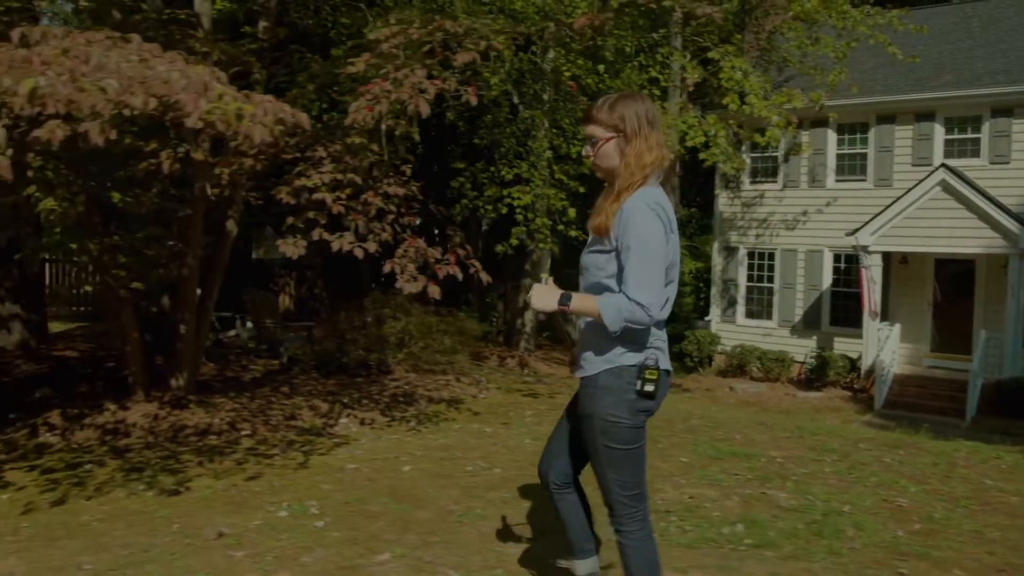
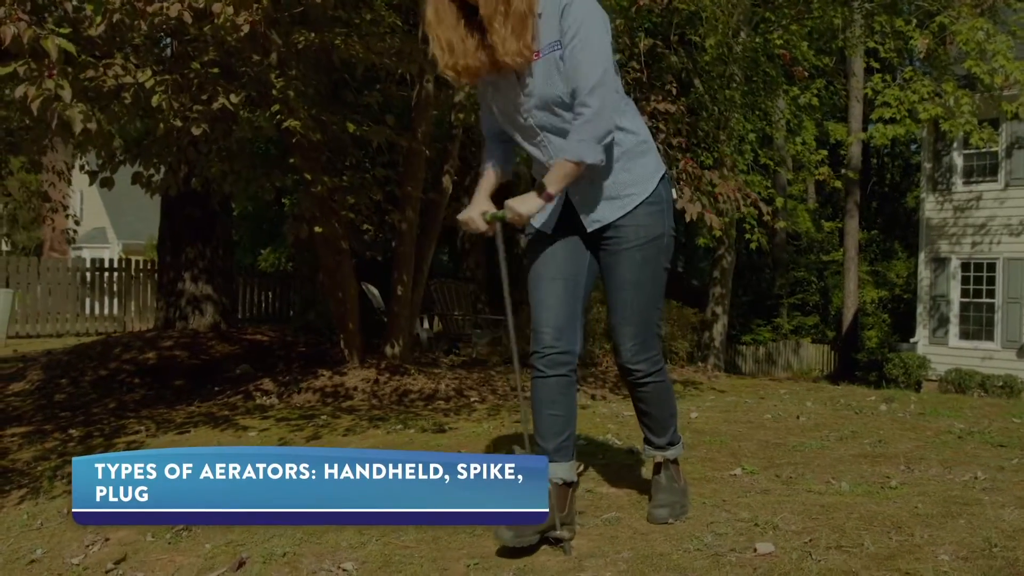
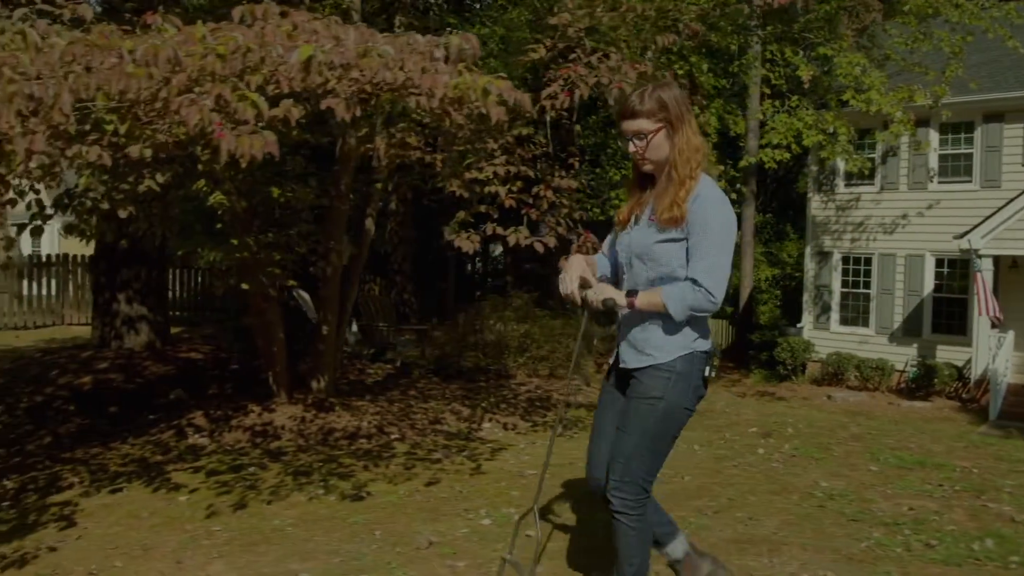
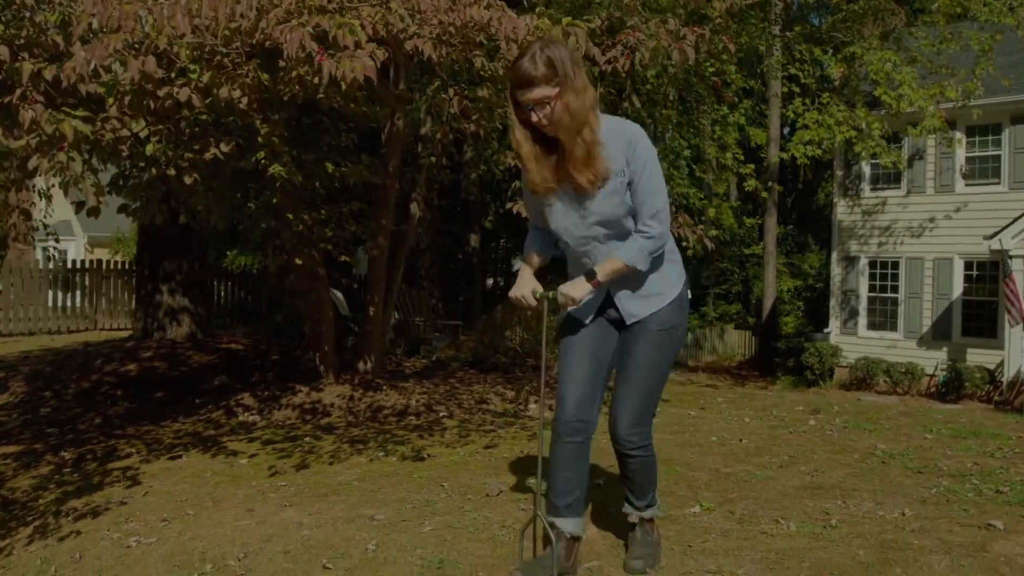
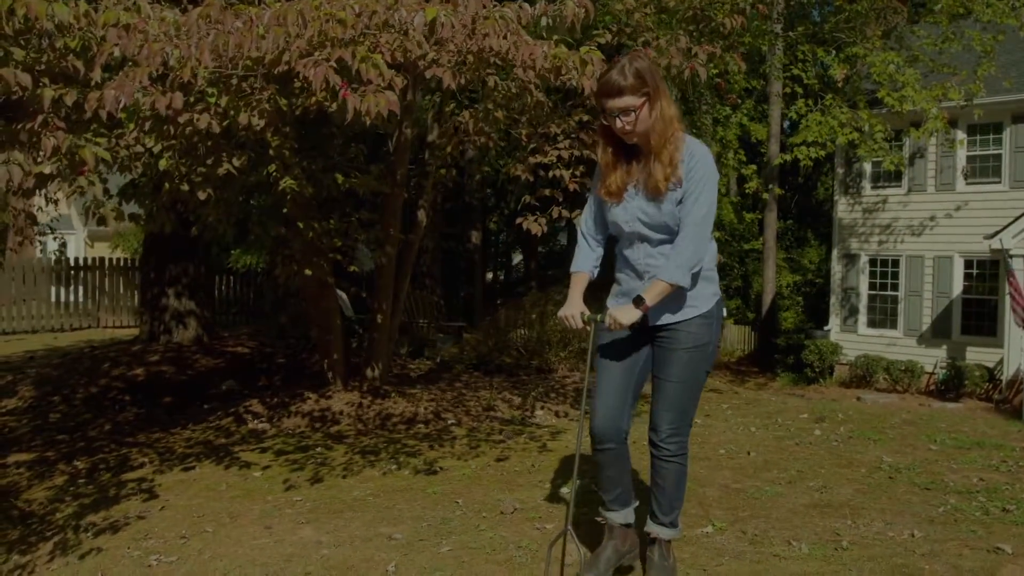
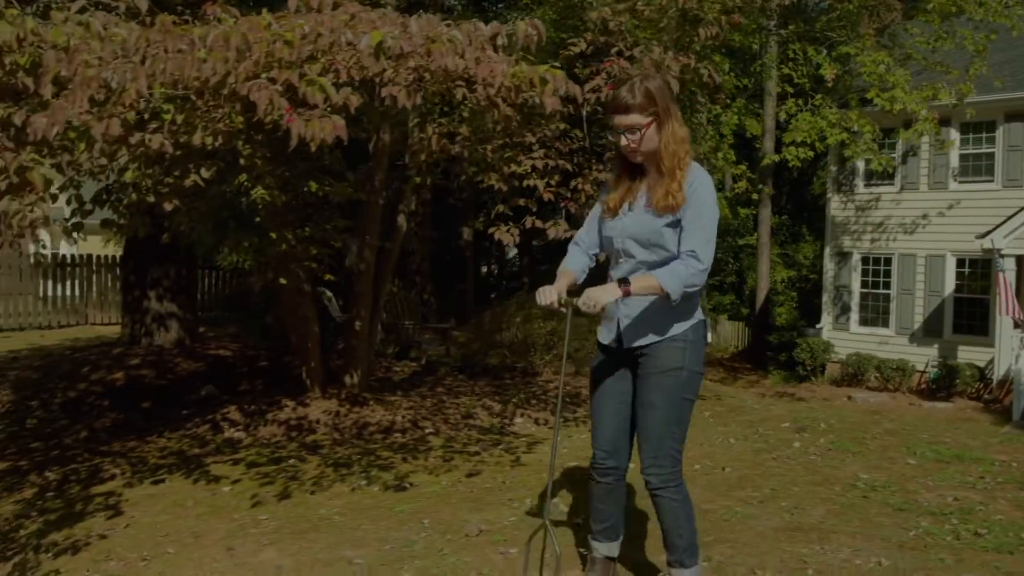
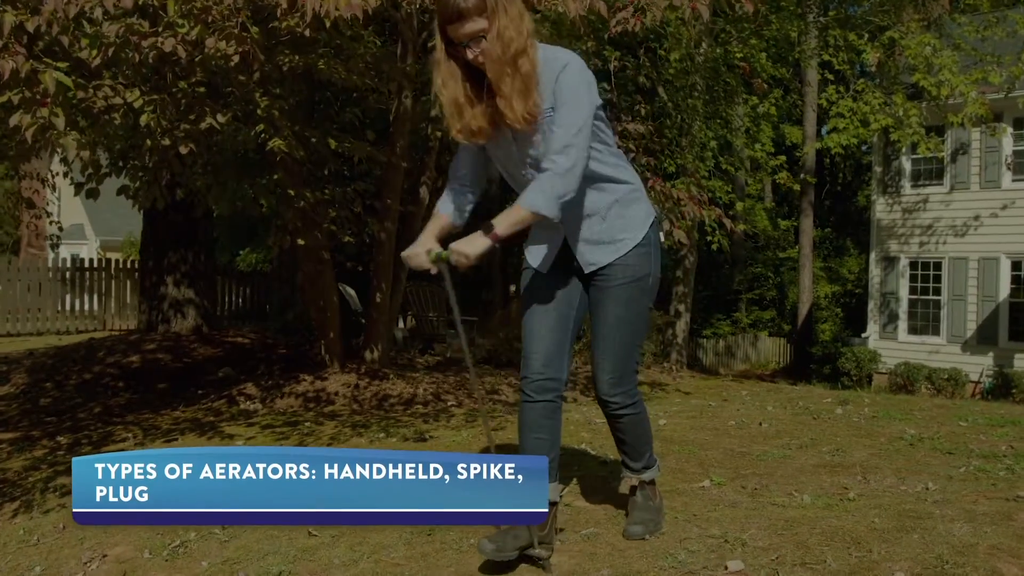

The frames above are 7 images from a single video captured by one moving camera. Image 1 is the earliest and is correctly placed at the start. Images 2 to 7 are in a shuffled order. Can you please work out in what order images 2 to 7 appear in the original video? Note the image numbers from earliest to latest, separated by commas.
3, 6, 5, 4, 7, 2
